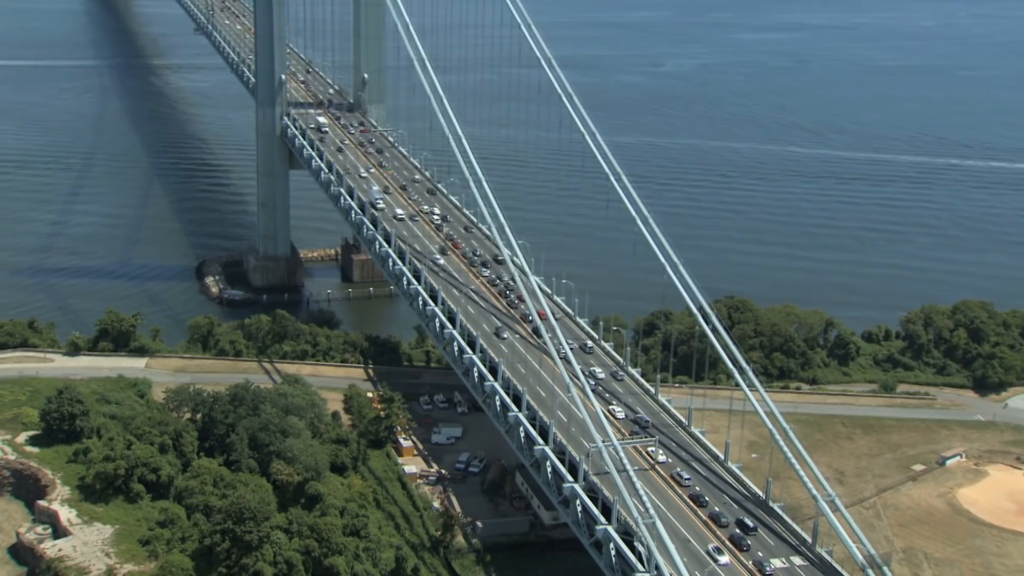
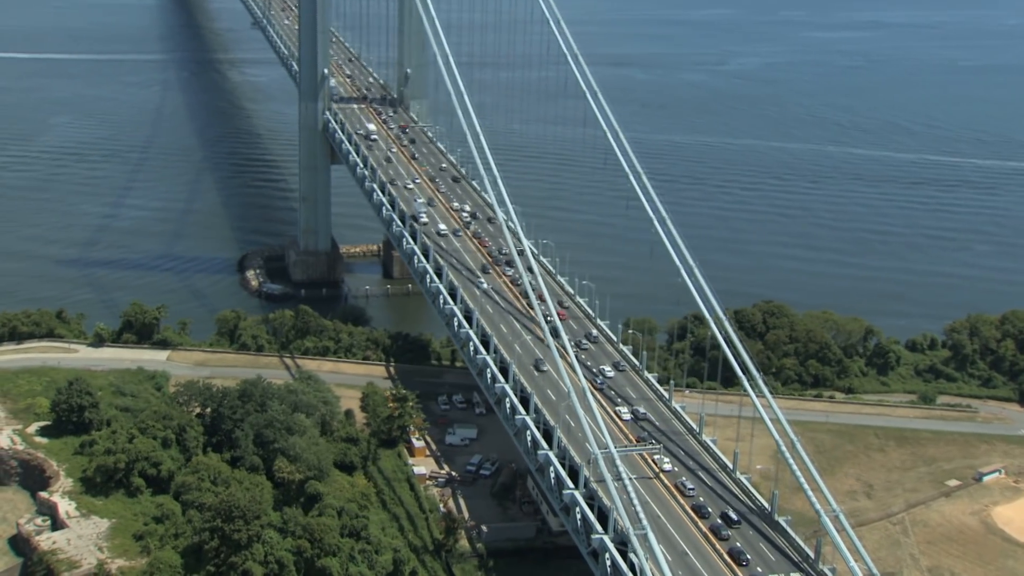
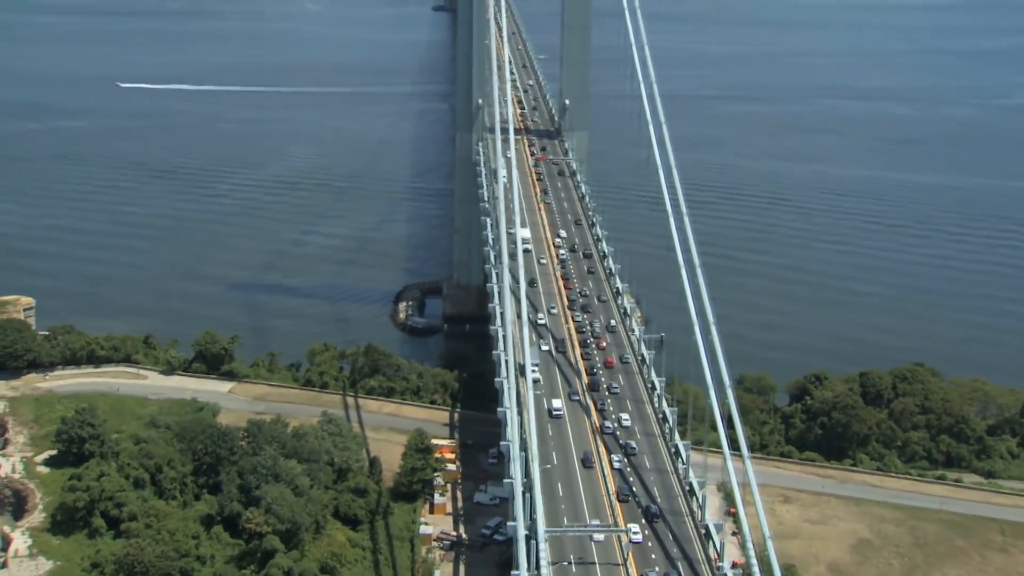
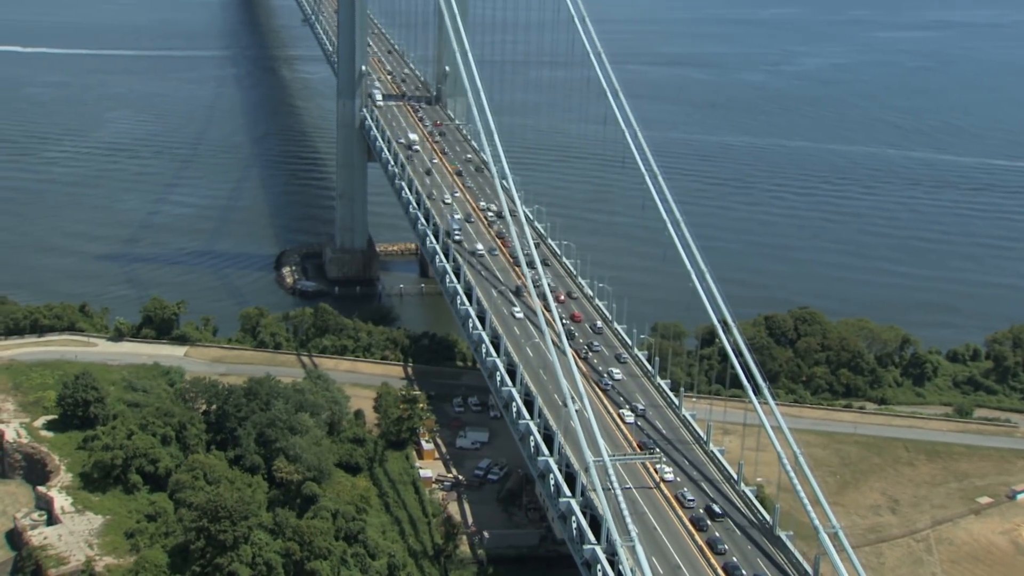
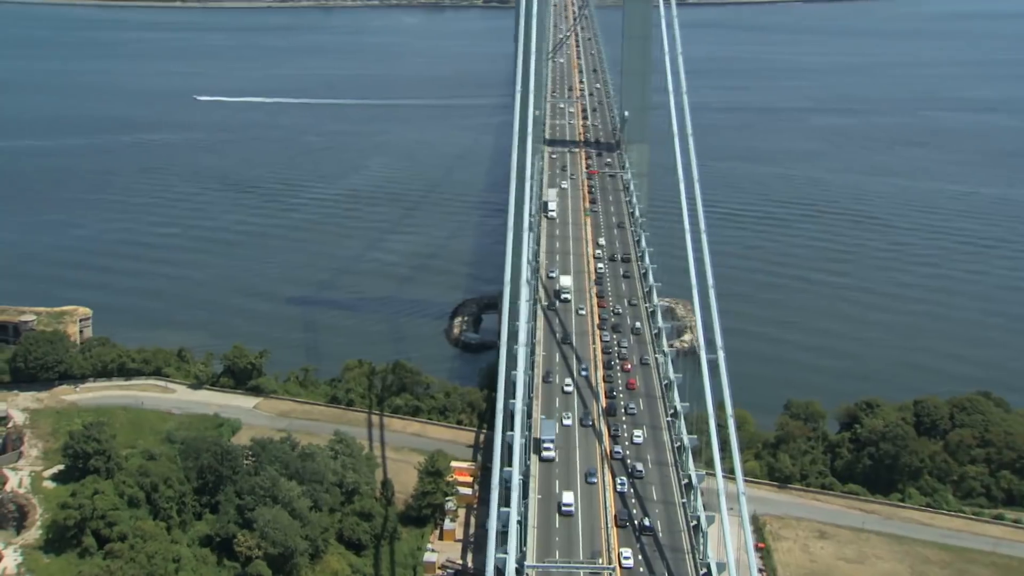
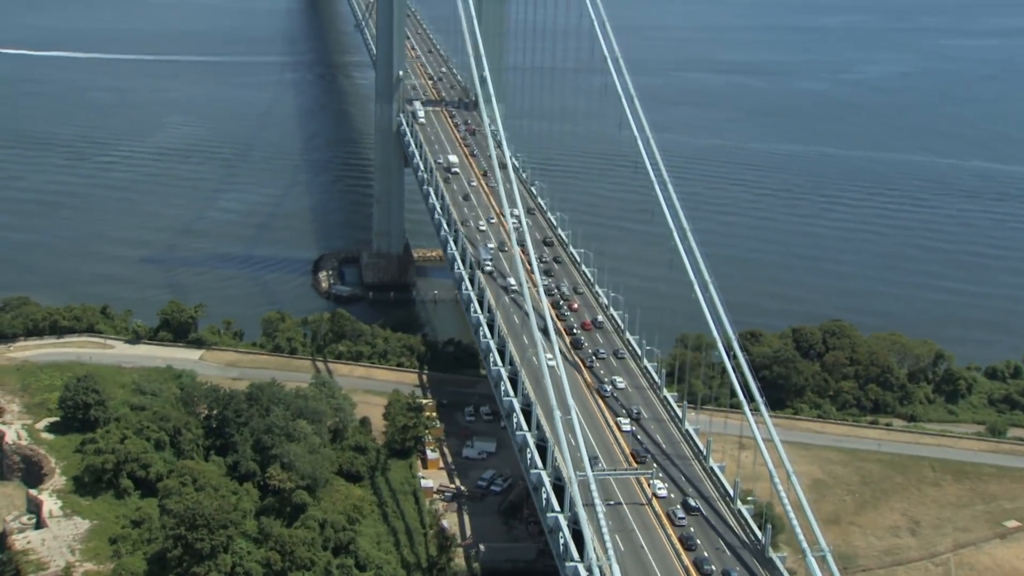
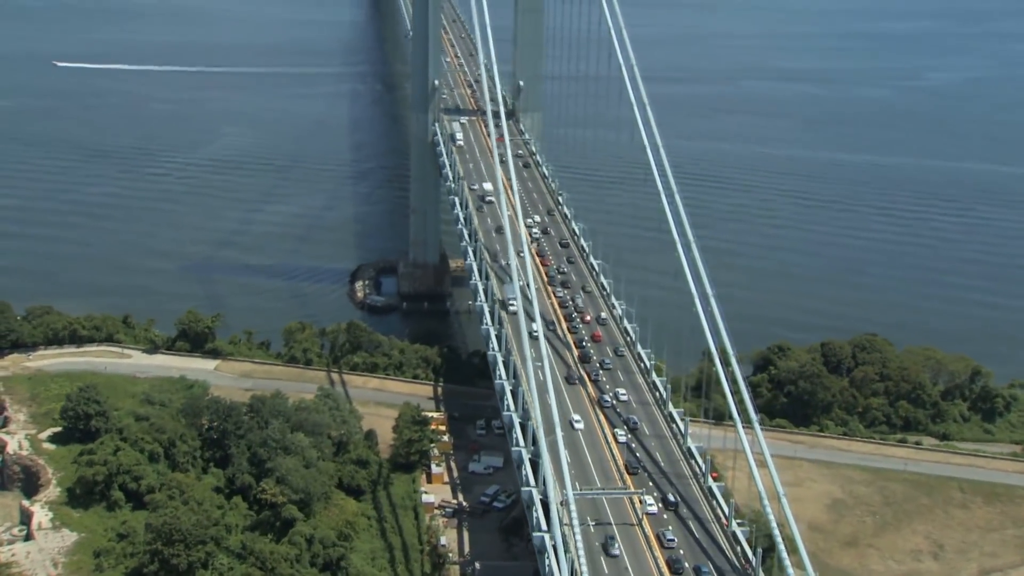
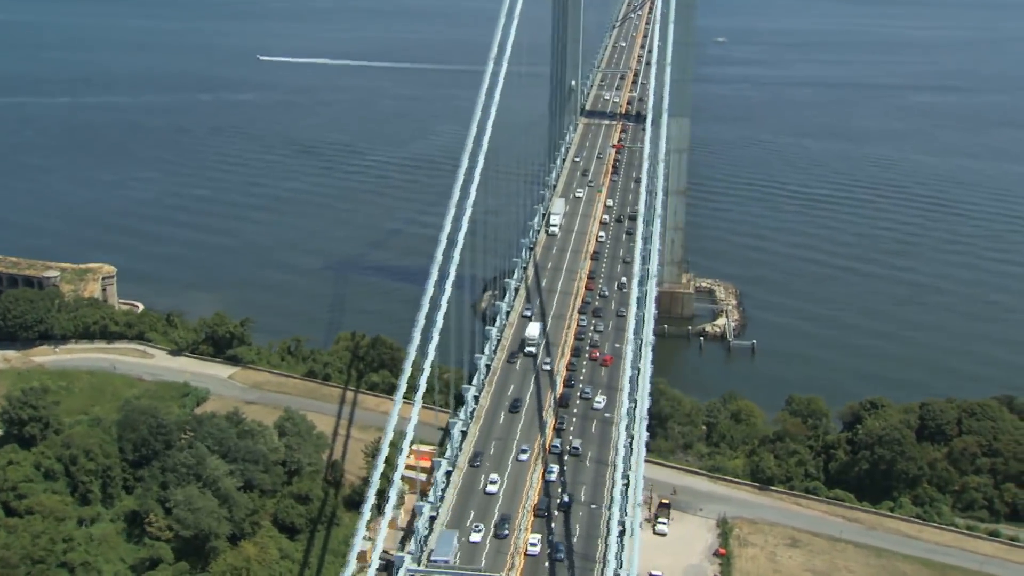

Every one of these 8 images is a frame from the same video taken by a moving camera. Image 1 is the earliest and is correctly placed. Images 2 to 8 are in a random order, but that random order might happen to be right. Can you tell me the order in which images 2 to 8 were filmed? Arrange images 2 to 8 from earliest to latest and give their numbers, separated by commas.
2, 4, 6, 7, 3, 5, 8
